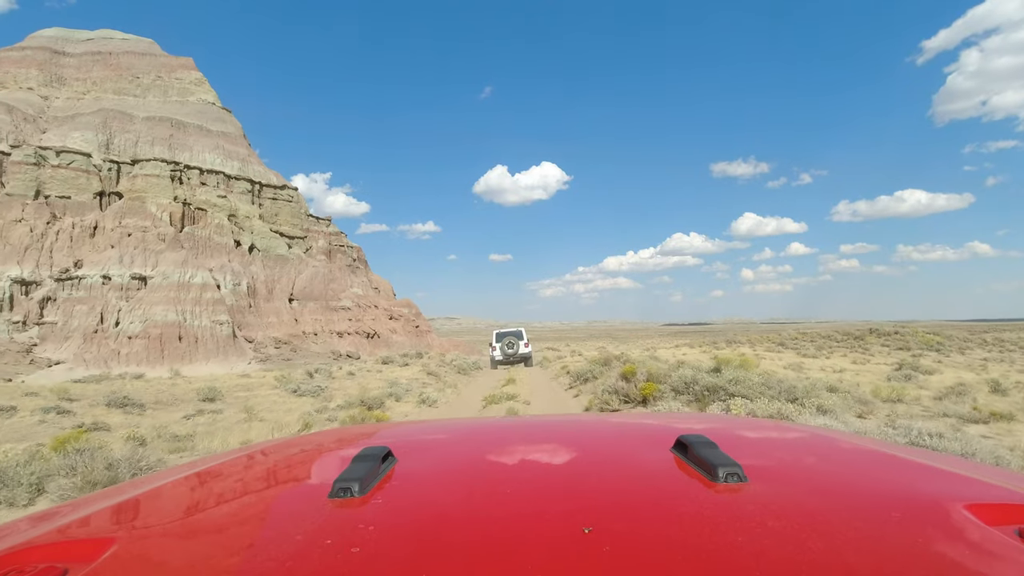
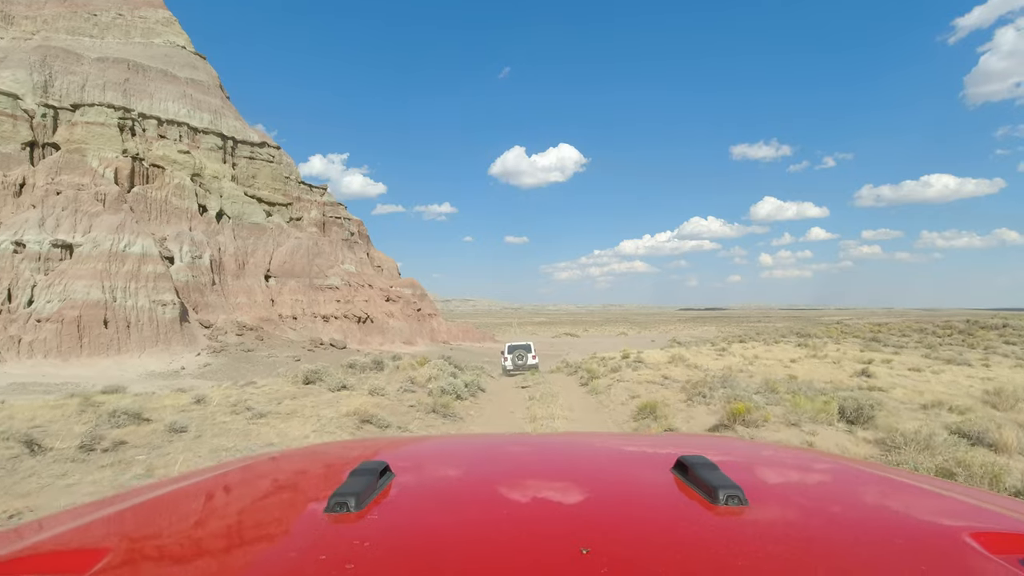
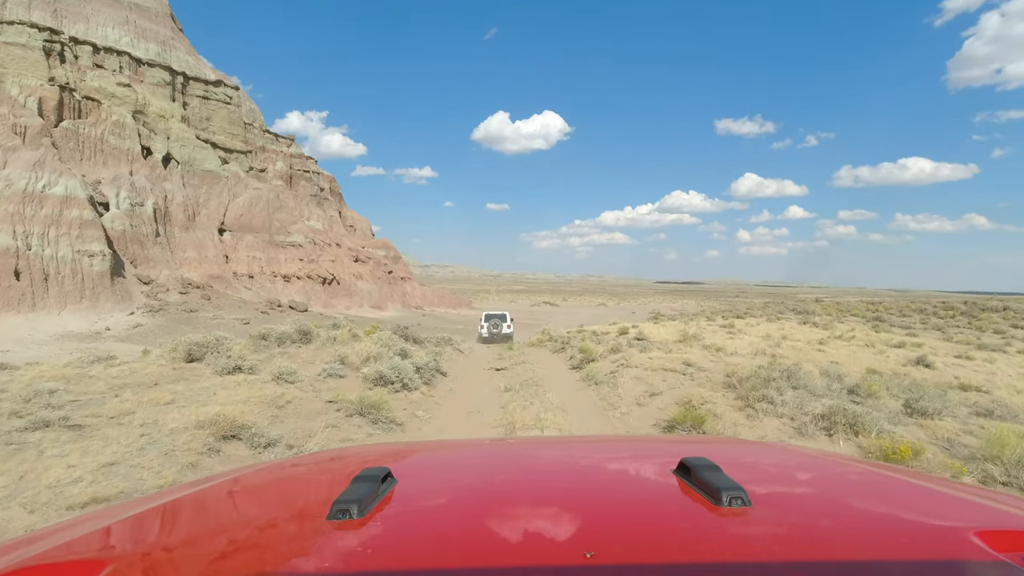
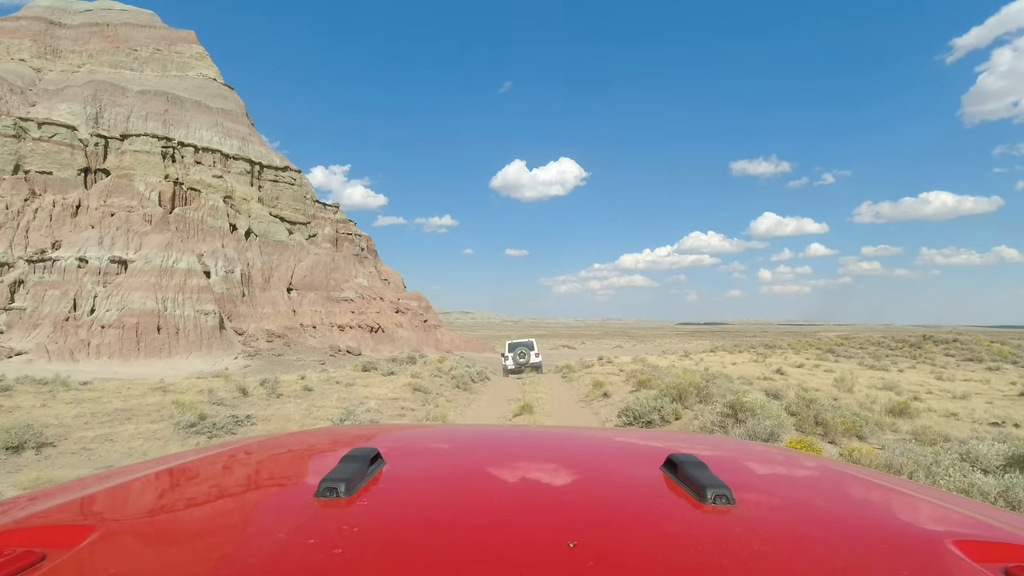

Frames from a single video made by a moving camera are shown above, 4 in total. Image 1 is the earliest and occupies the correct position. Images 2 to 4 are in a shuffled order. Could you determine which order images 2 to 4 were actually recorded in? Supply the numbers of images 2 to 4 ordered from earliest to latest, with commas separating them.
4, 2, 3
